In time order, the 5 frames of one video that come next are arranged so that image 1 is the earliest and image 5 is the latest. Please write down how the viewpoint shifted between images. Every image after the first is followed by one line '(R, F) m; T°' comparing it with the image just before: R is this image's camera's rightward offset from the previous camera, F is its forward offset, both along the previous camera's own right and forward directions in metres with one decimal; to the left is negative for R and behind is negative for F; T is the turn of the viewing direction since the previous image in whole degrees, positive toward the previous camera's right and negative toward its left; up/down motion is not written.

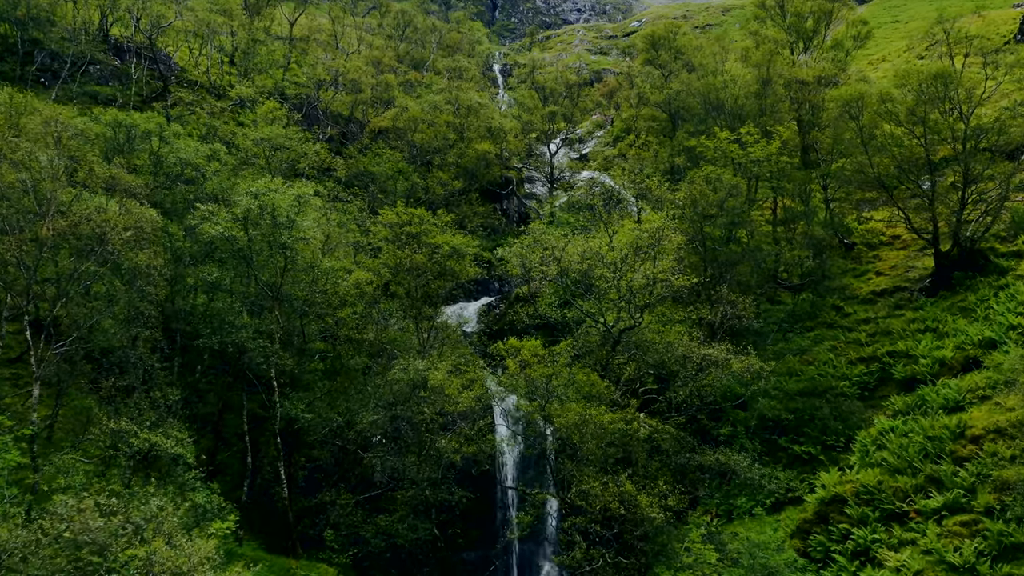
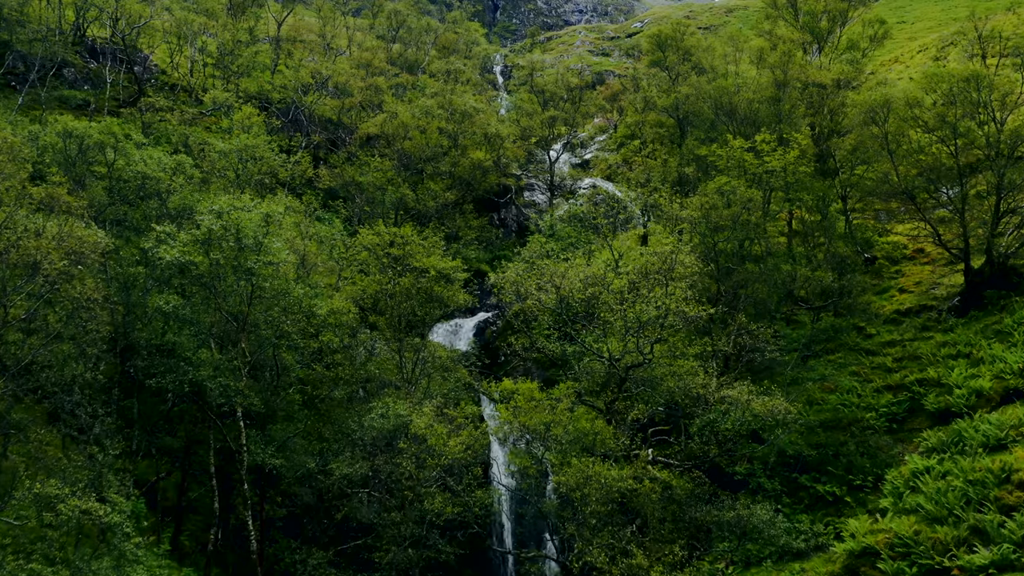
(+0.3, +2.8) m; 0°
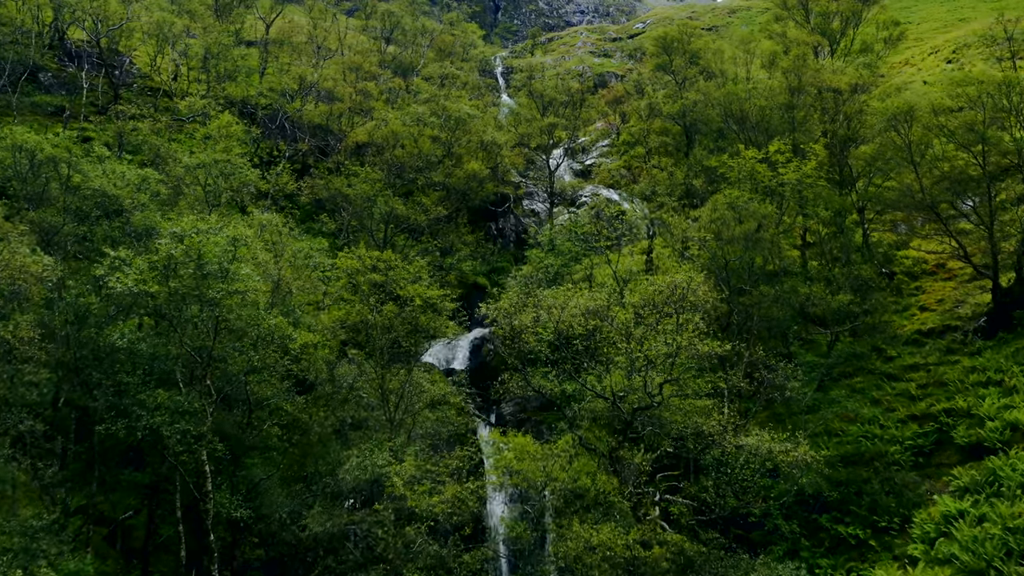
(+0.3, +2.3) m; 0°
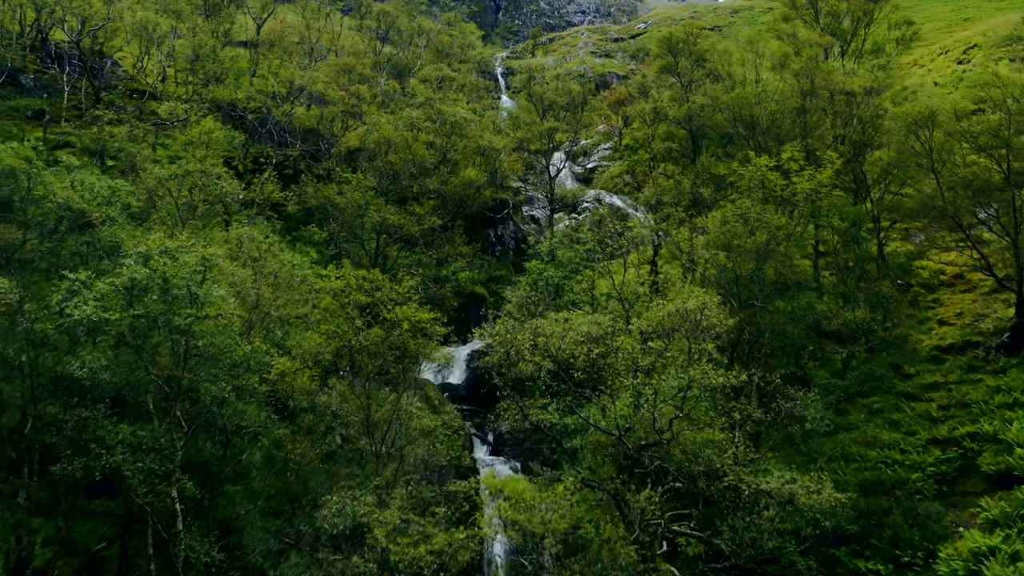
(+0.2, +1.7) m; 0°
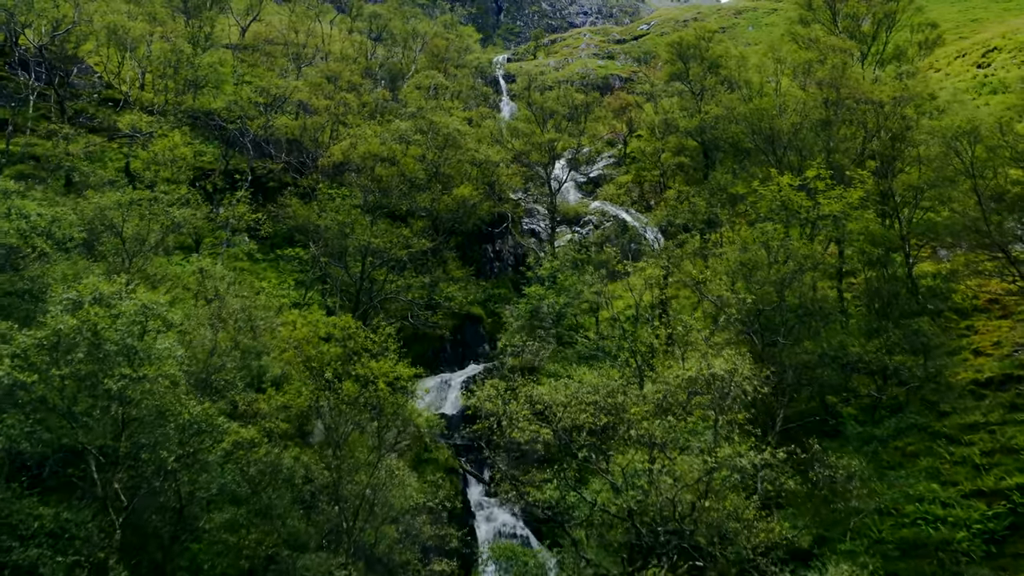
(+0.2, +2.9) m; 0°
